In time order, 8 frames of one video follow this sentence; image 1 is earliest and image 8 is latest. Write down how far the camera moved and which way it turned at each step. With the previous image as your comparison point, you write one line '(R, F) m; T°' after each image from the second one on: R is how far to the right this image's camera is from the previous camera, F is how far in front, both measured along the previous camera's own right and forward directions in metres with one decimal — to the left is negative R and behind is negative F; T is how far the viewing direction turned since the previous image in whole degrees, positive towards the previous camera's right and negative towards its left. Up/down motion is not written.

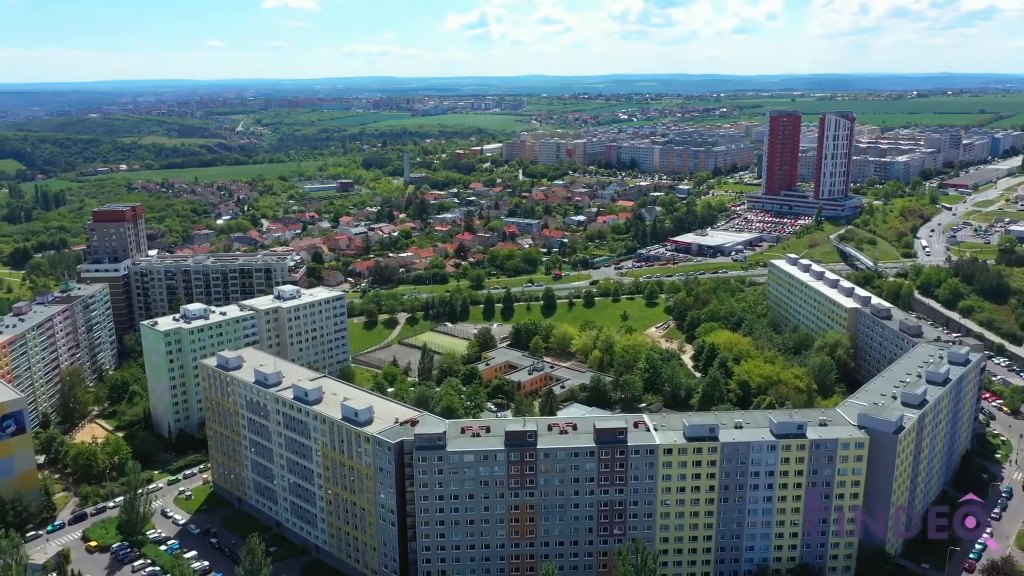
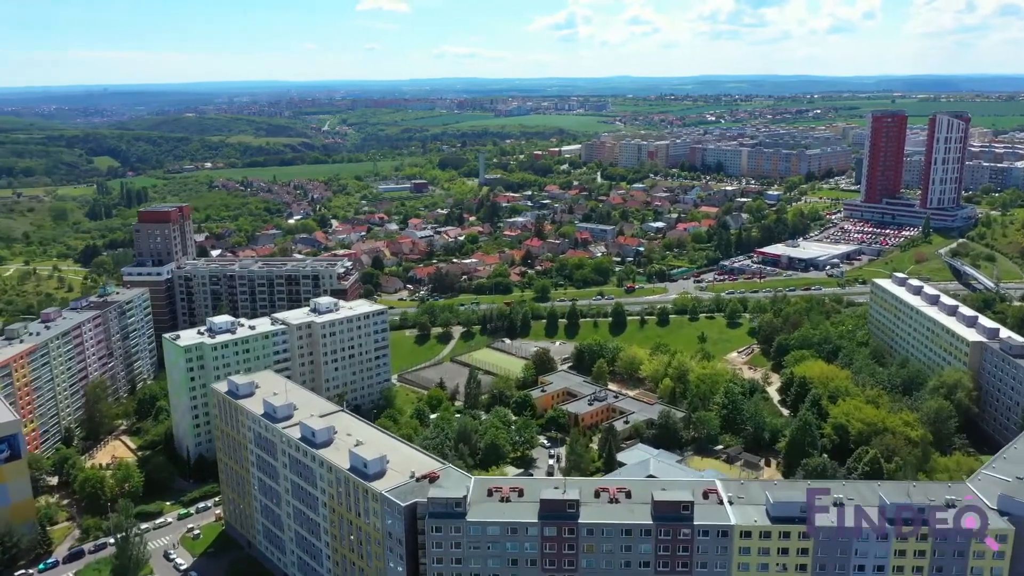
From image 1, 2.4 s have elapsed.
(+1.7, +8.7) m; -6°
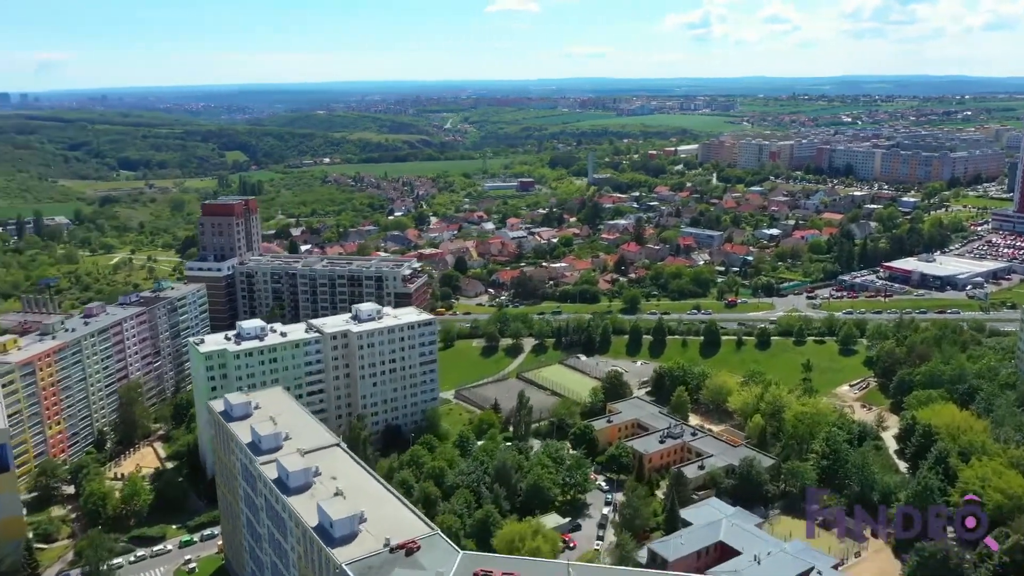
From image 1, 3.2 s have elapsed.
(+4.0, +9.2) m; -8°
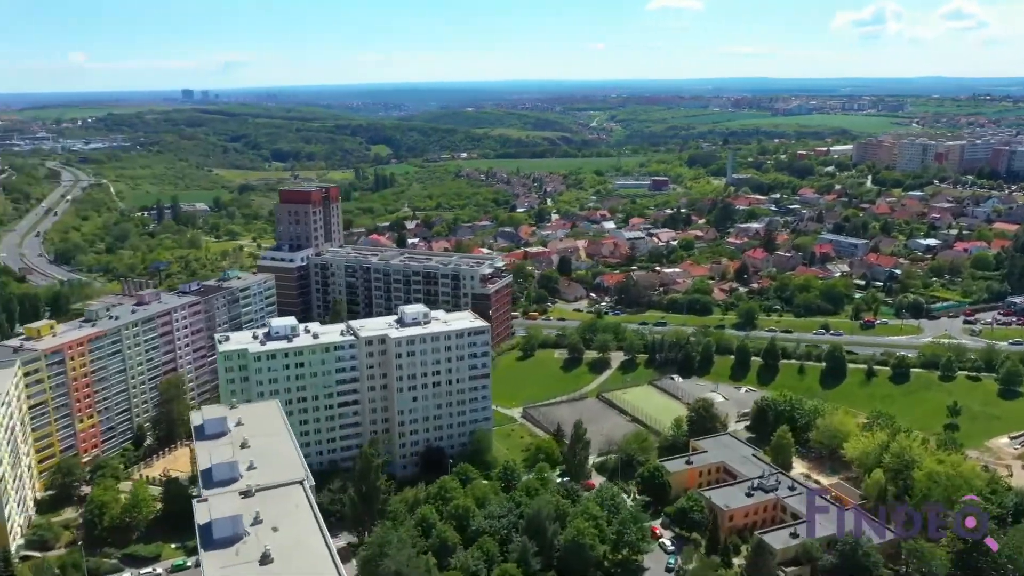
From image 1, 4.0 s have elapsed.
(+4.8, +9.6) m; -10°
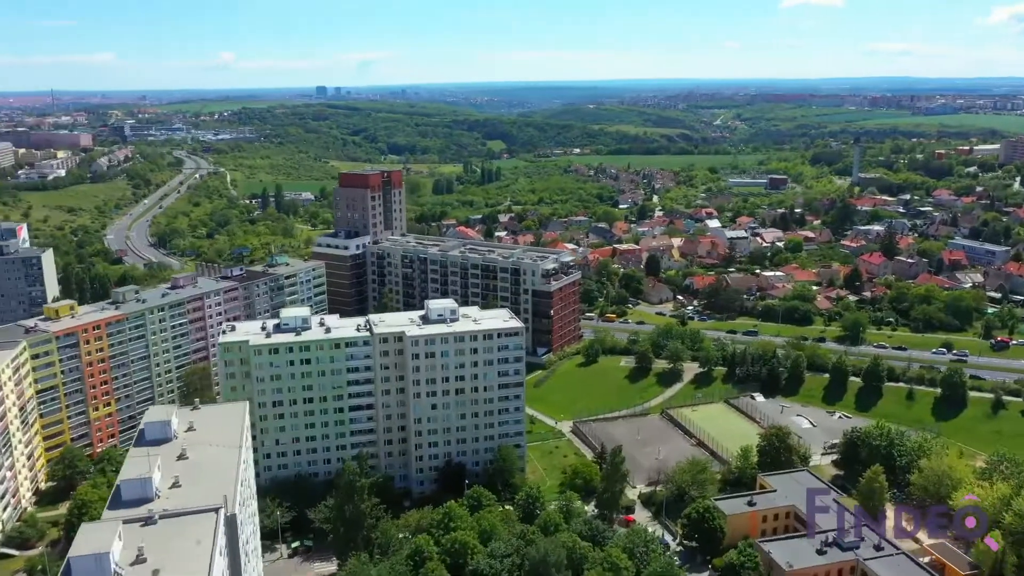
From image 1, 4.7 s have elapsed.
(+4.4, +7.6) m; -8°
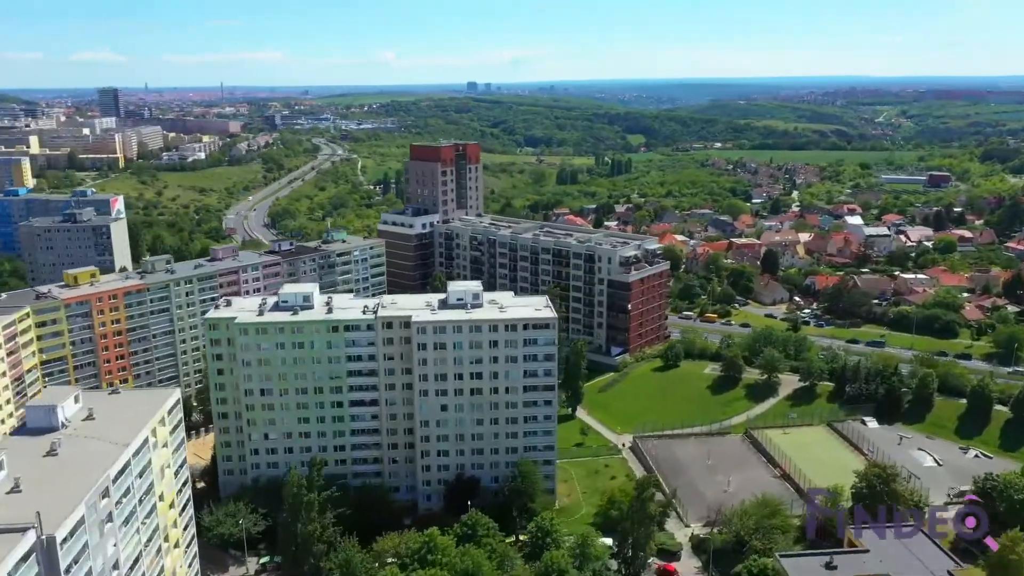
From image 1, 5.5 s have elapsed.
(+5.0, +8.8) m; -10°
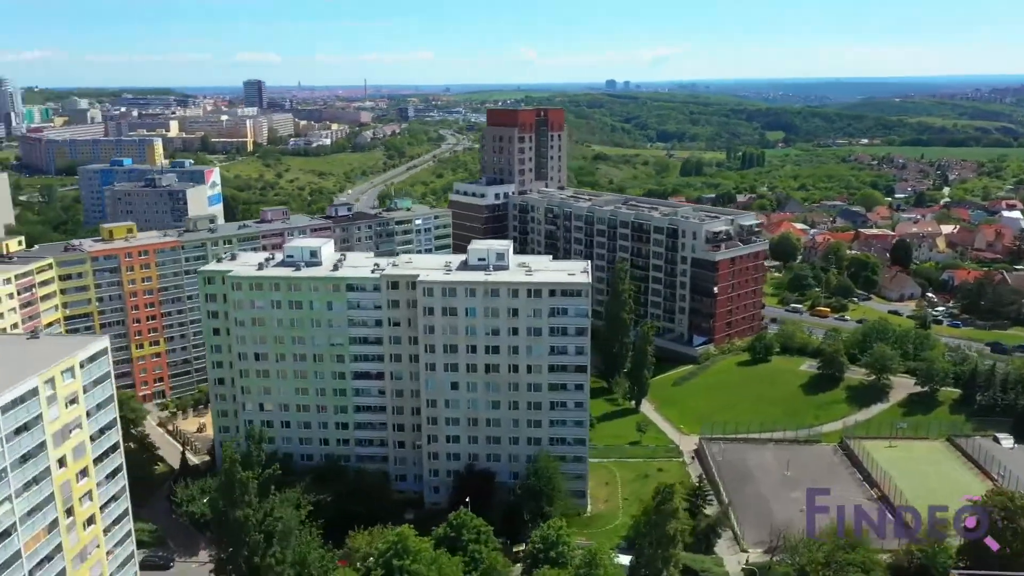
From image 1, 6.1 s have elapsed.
(+4.0, +6.7) m; -9°
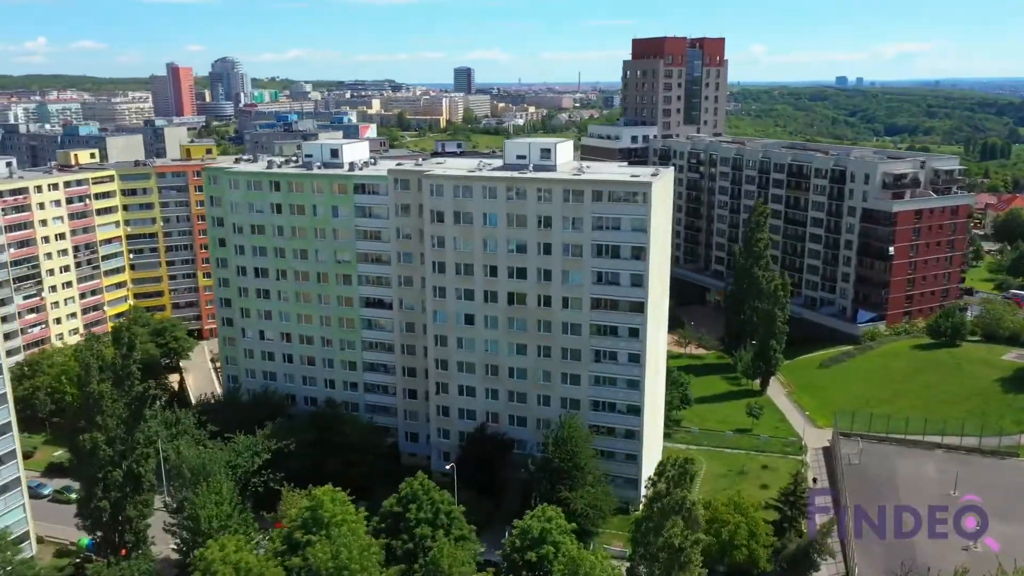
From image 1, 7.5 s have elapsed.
(+4.8, +9.0) m; -14°
